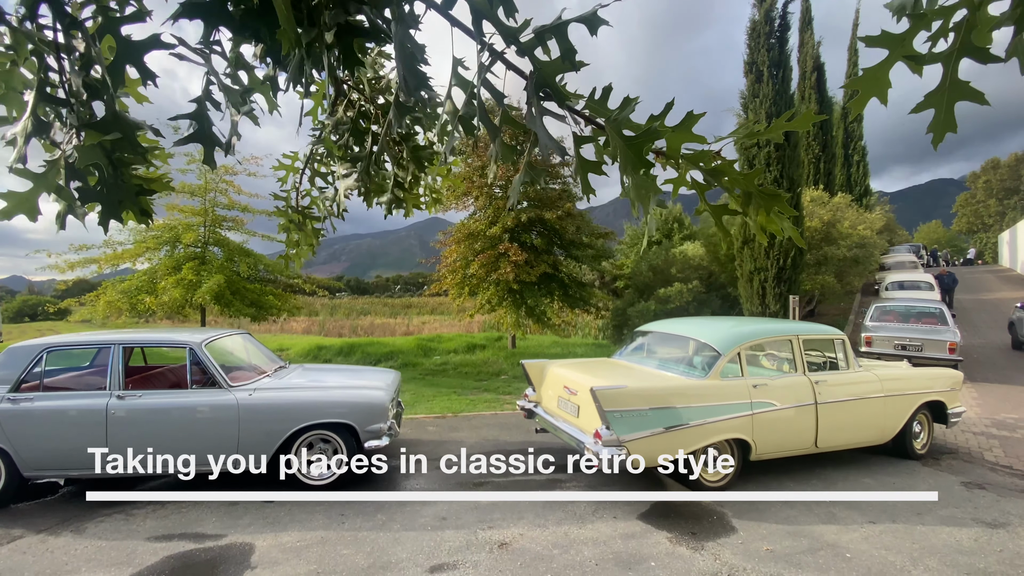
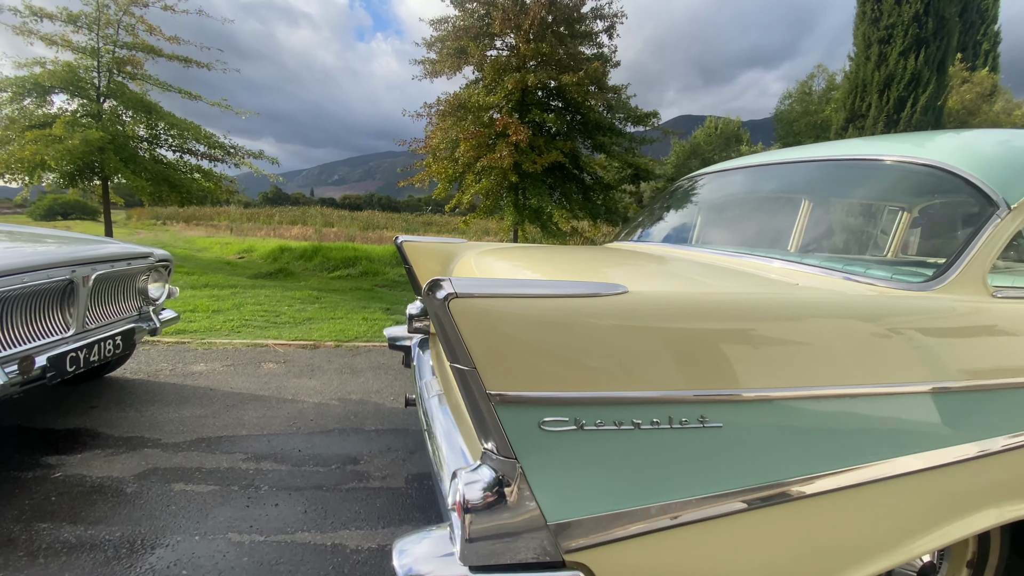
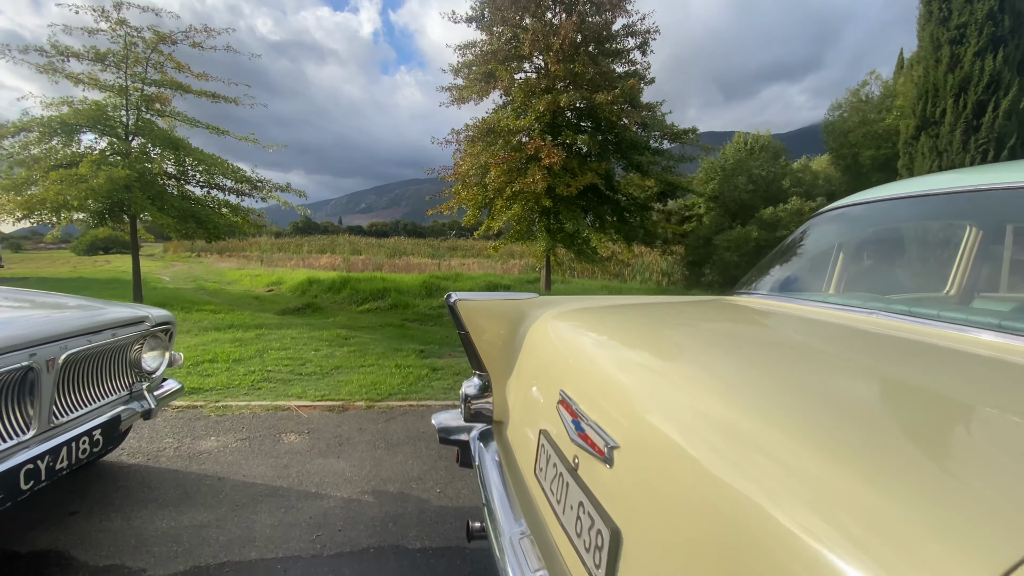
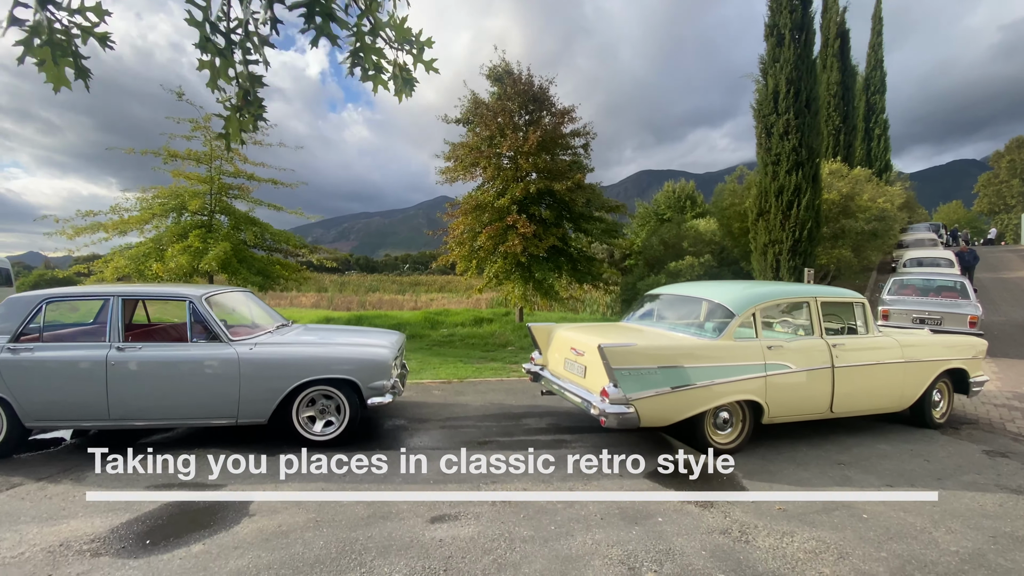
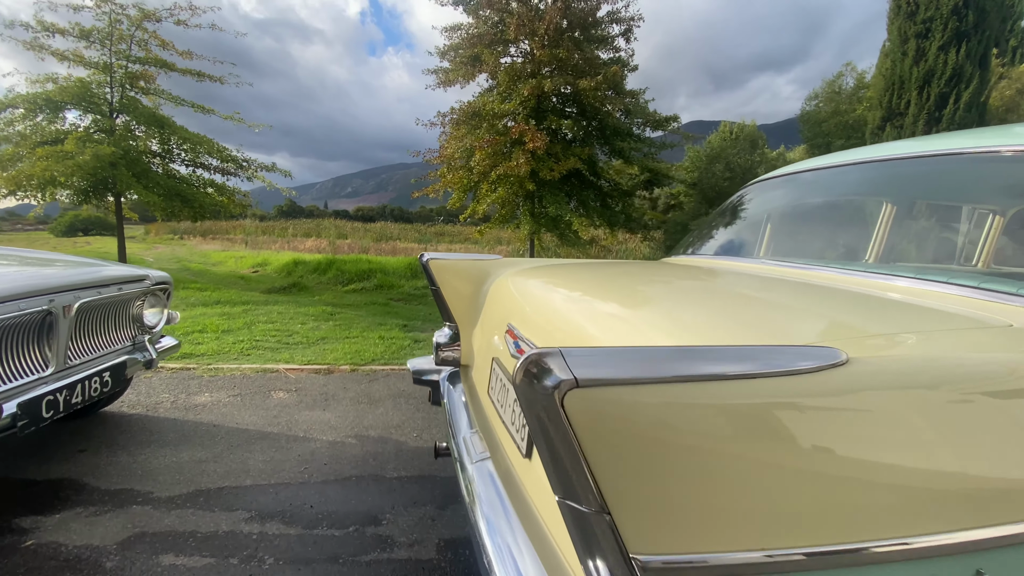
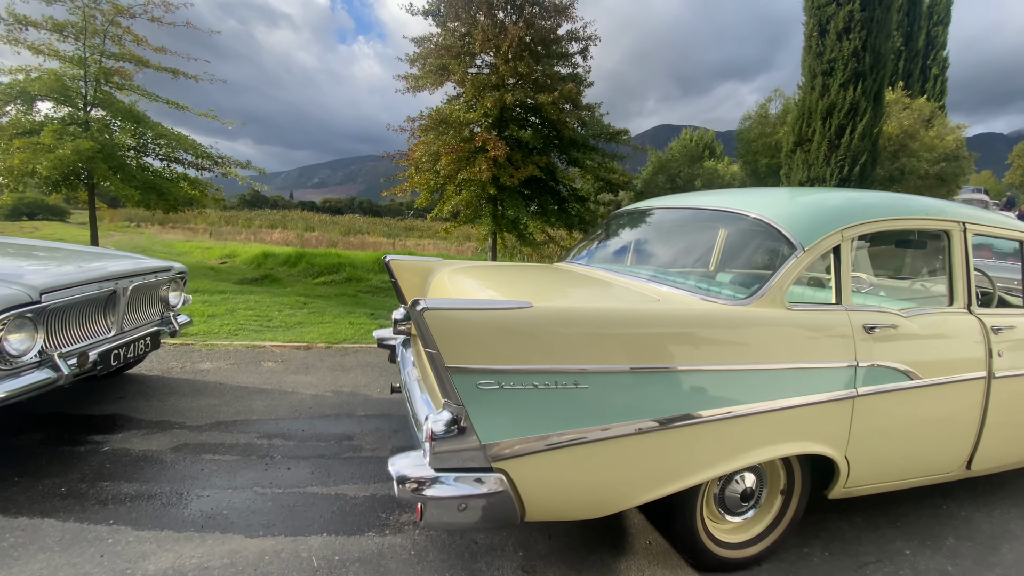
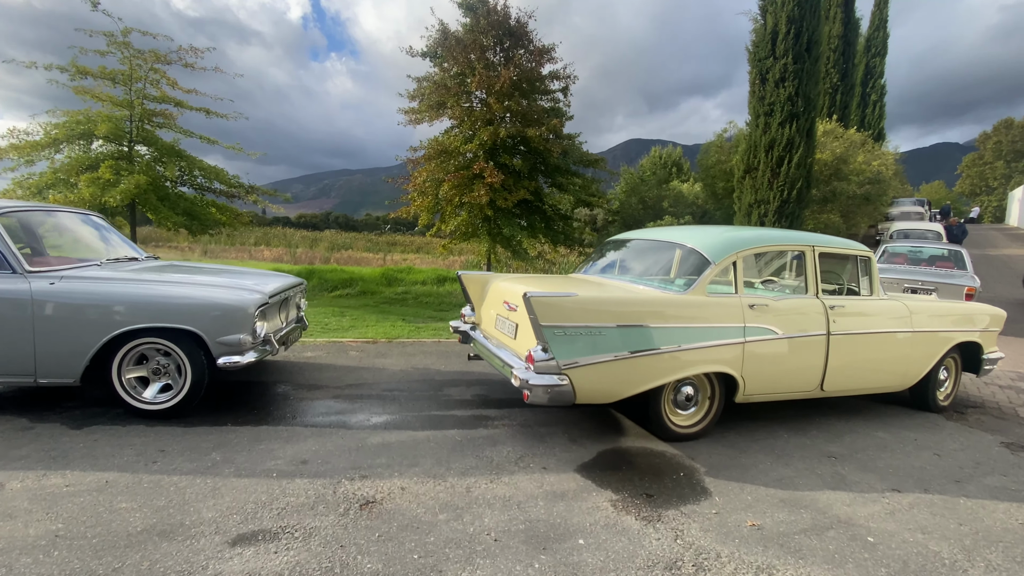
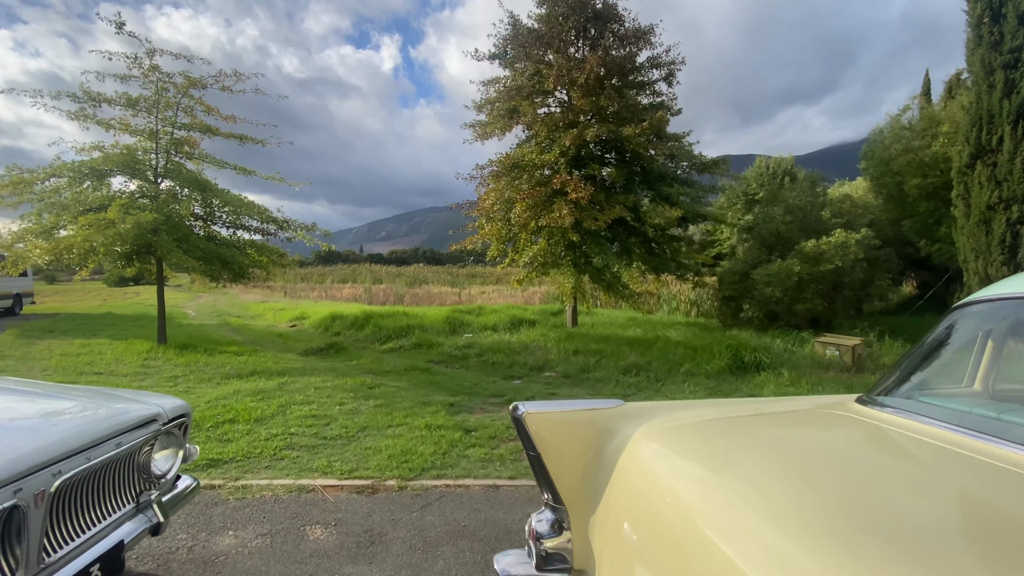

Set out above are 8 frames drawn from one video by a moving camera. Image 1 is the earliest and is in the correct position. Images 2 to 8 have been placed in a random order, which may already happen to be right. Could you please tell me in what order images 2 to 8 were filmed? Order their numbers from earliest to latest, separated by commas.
4, 7, 6, 2, 5, 3, 8
